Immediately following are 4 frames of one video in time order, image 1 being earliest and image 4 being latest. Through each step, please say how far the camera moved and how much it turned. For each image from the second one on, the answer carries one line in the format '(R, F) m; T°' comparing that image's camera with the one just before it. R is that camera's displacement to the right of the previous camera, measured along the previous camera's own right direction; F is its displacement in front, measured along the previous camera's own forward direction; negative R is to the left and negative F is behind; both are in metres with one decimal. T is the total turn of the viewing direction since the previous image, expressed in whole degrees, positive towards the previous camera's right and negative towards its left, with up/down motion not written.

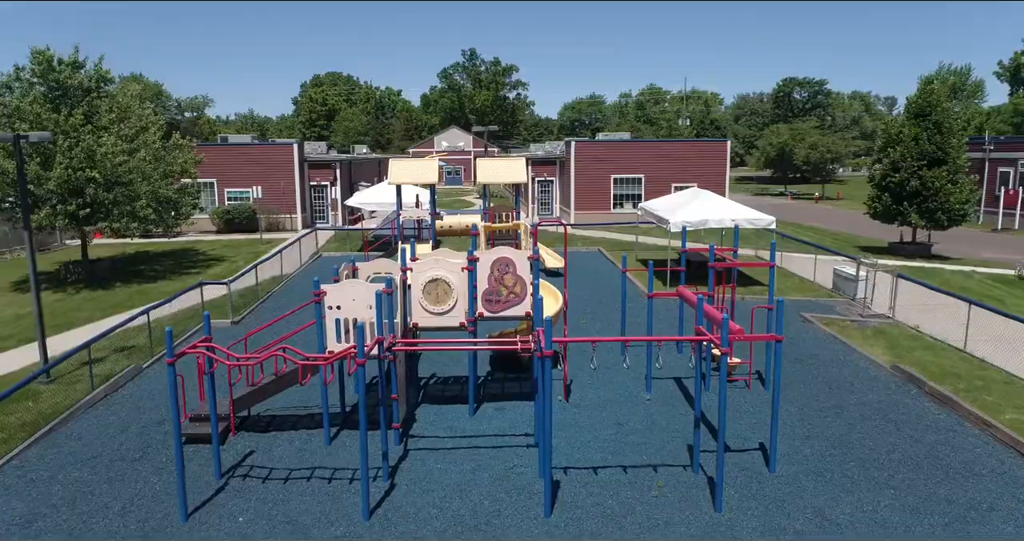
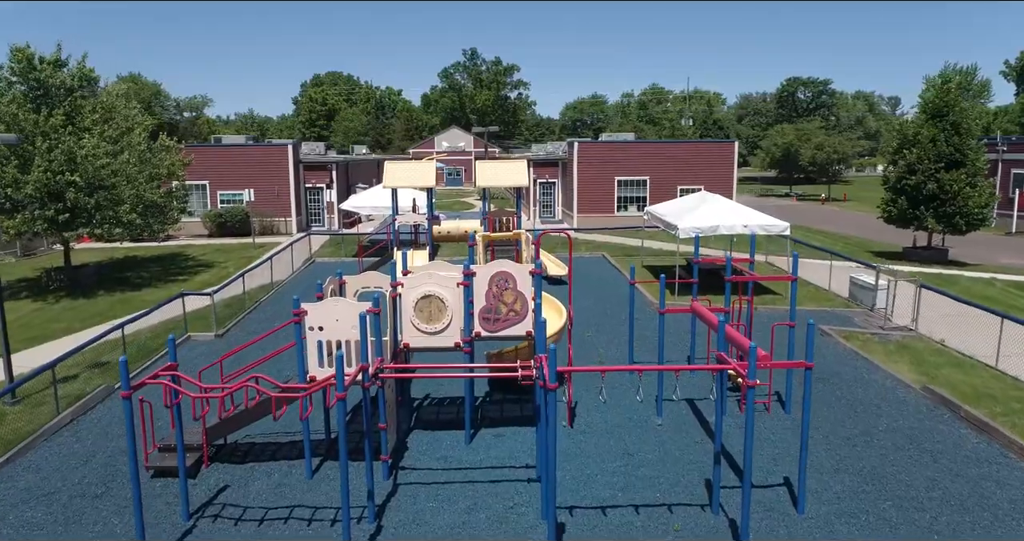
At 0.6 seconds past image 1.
(0.0, +0.9) m; 0°
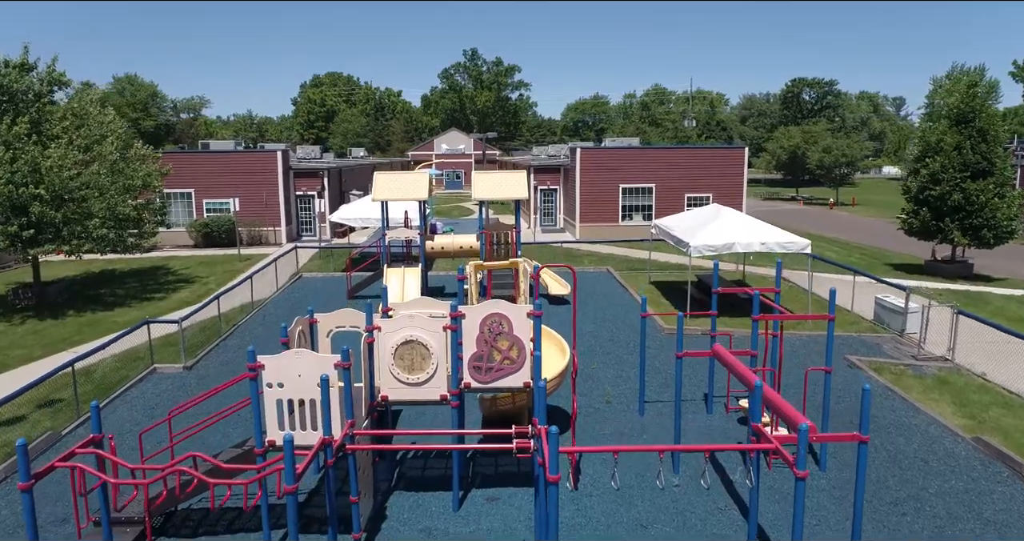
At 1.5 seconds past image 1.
(+0.1, +1.4) m; 0°
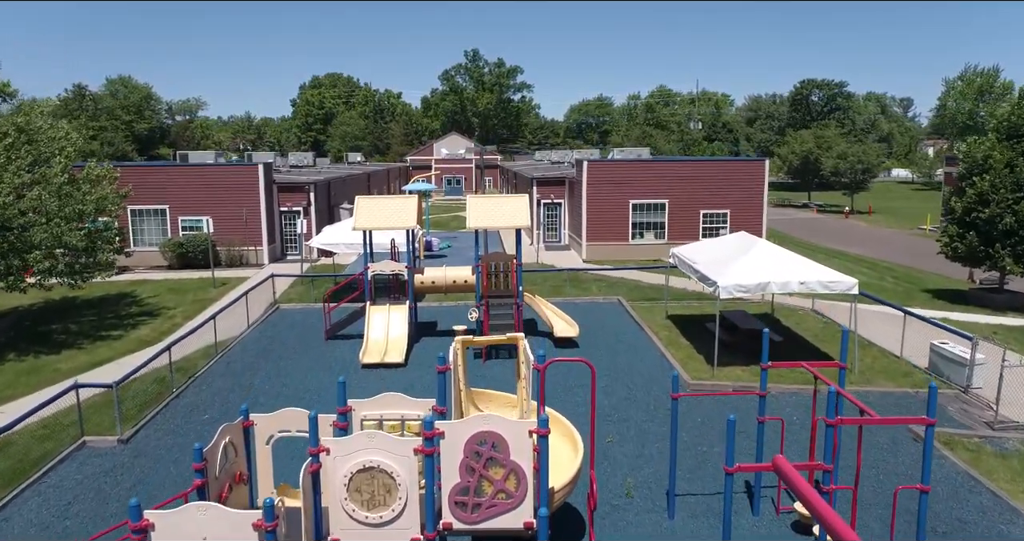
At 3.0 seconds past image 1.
(0.0, +2.3) m; 0°
